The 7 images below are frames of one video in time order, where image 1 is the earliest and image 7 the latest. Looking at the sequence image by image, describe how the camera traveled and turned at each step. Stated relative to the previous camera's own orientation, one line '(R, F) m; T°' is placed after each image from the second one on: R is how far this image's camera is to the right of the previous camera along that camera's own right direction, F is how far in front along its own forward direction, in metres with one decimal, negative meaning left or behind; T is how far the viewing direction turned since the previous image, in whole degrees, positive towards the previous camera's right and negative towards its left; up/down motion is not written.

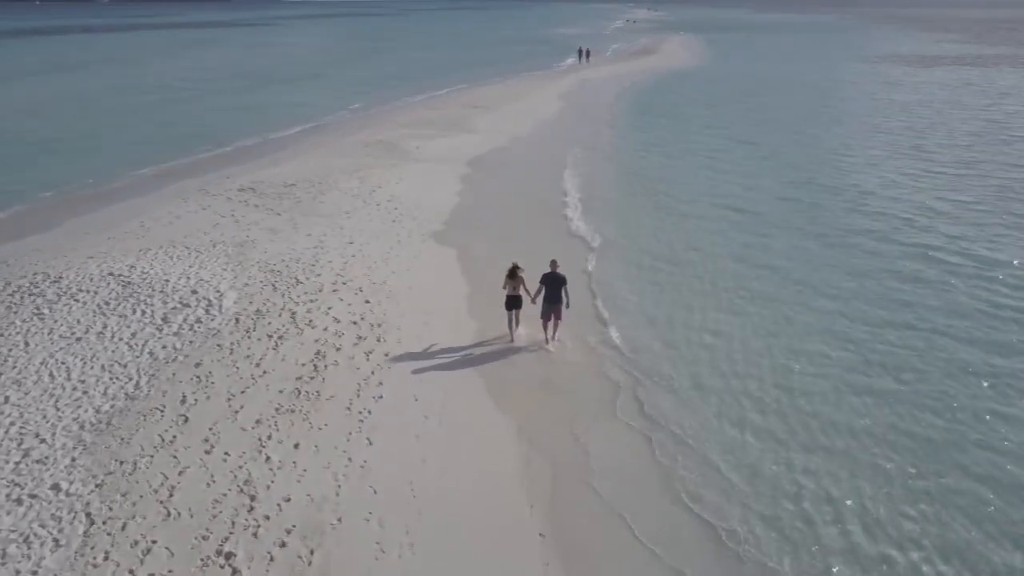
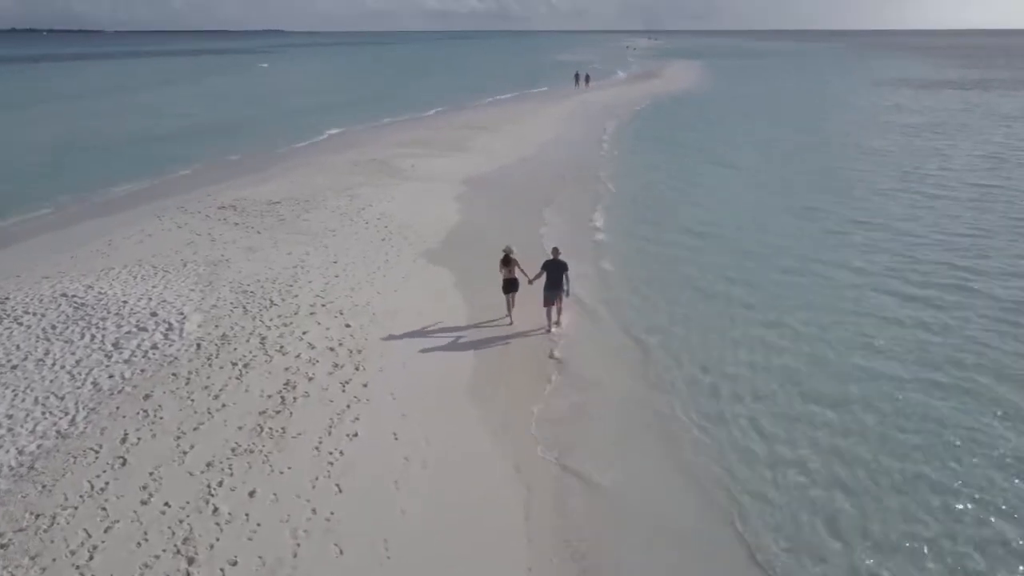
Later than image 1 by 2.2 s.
(+0.1, +1.1) m; 0°
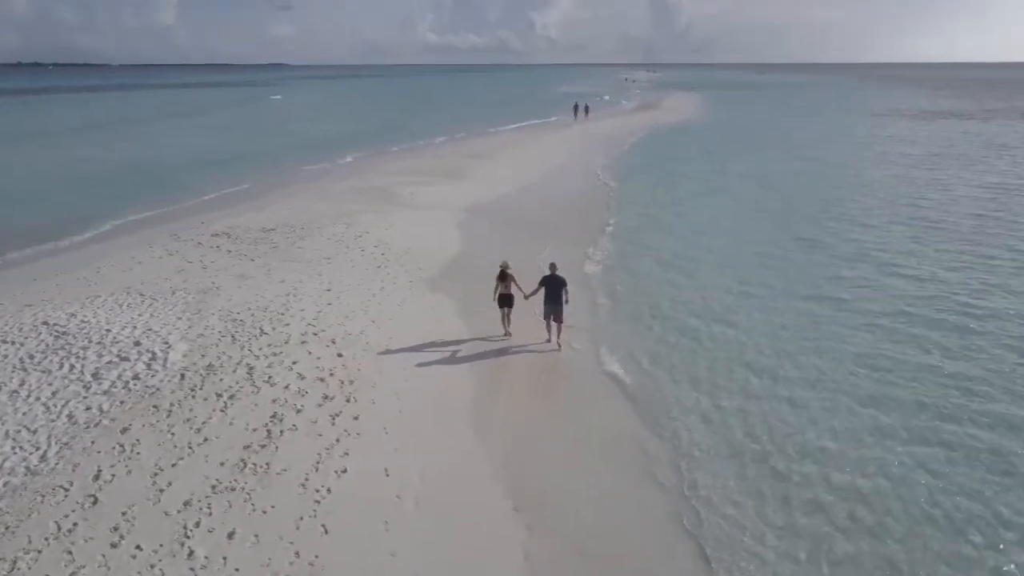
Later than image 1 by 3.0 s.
(0.0, +0.4) m; 0°
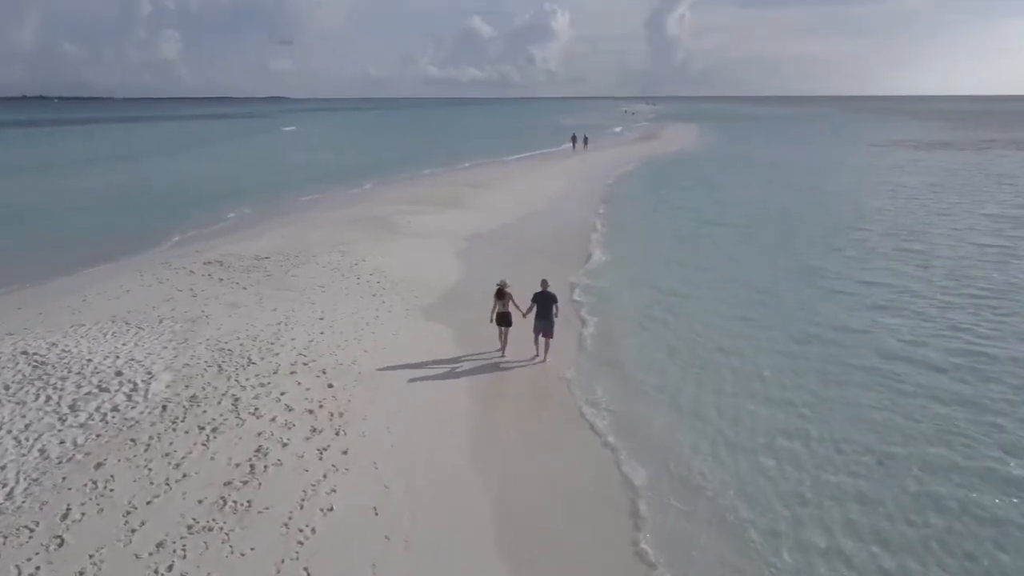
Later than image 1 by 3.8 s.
(0.0, +0.3) m; 0°
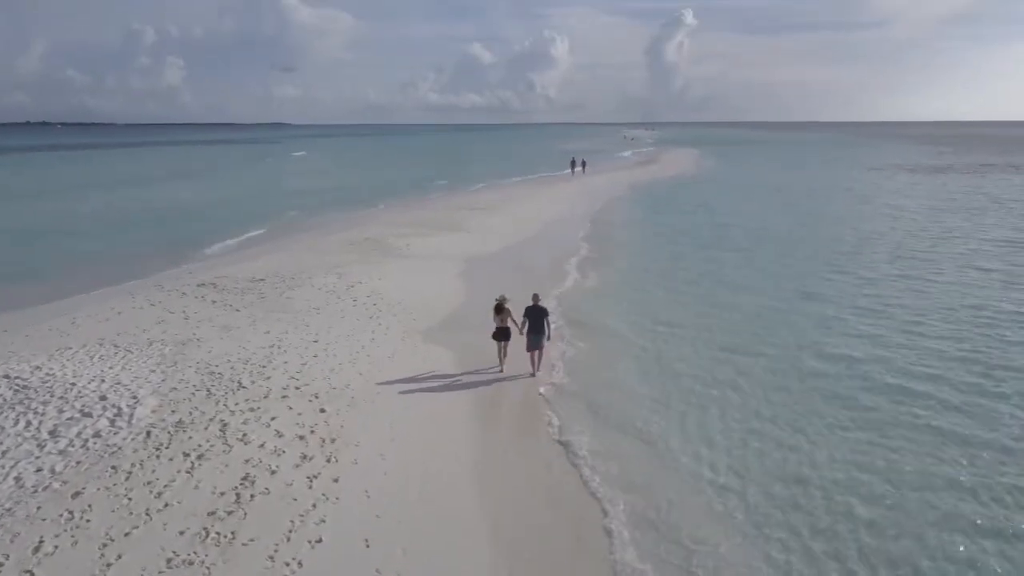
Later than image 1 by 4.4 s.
(0.0, +0.3) m; 0°
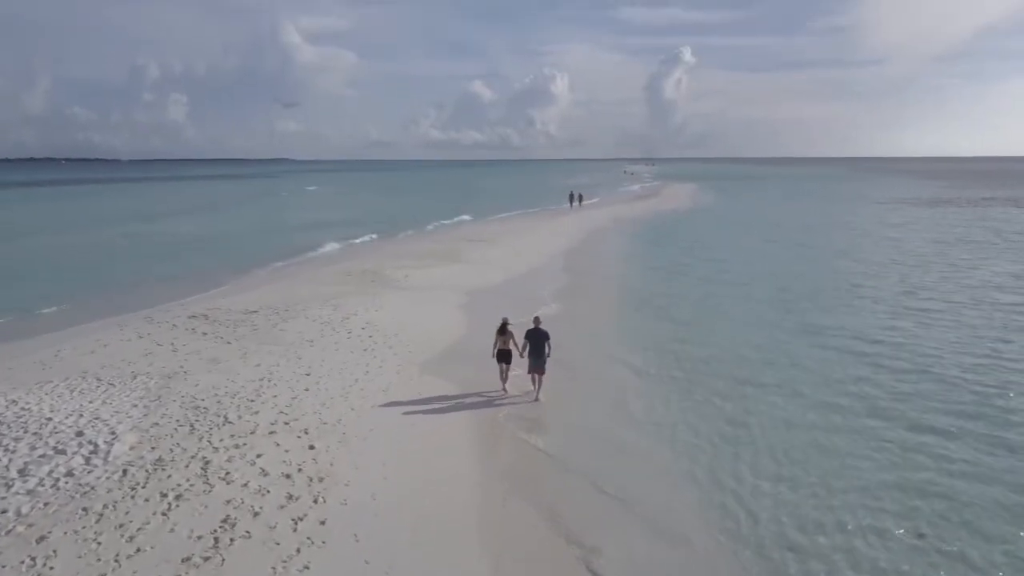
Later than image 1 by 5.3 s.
(0.0, +0.4) m; 0°
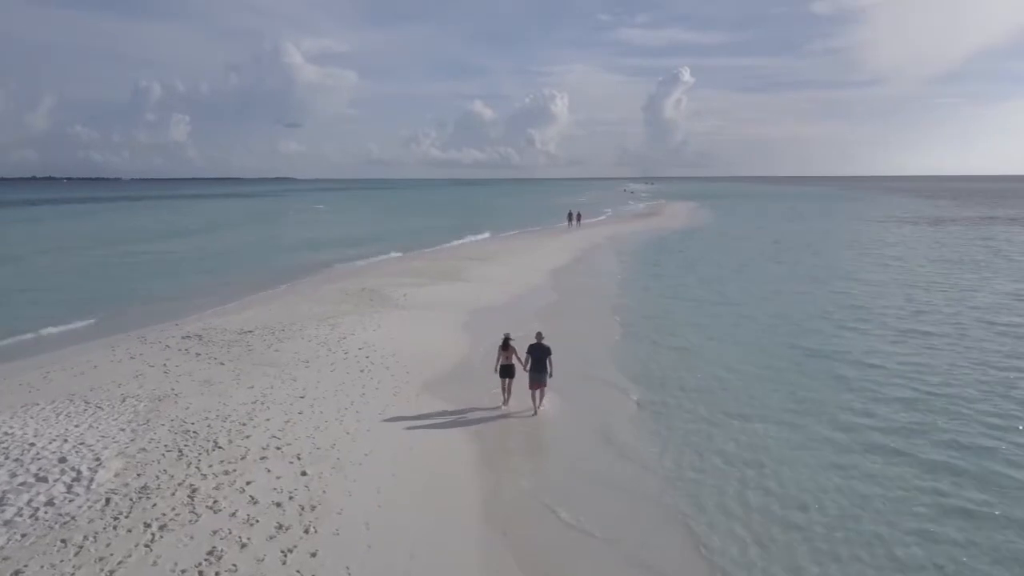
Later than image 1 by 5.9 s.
(0.0, +0.3) m; 0°
